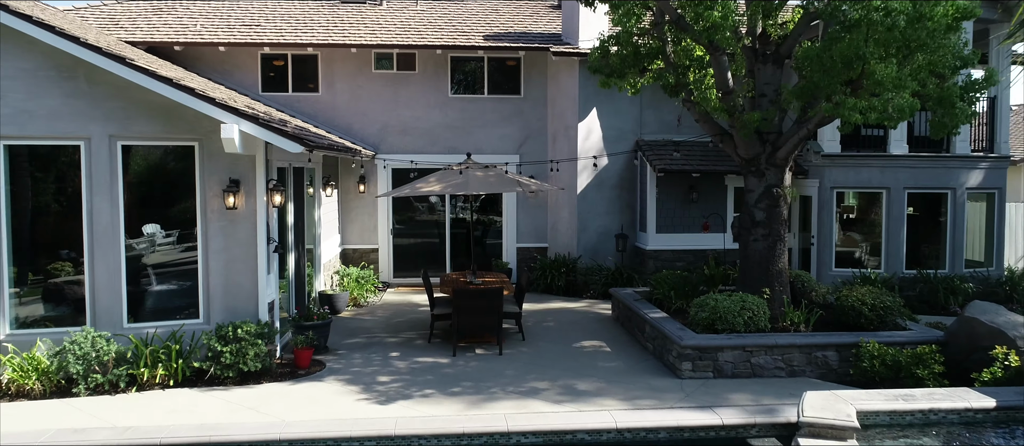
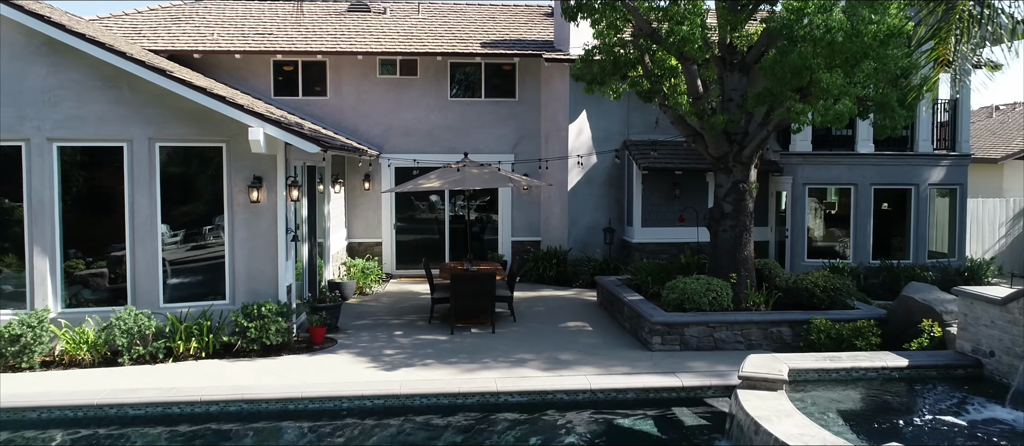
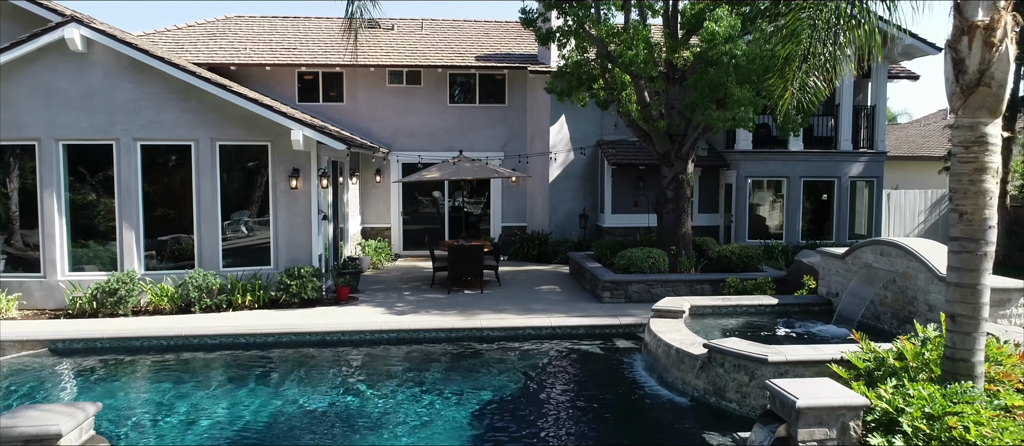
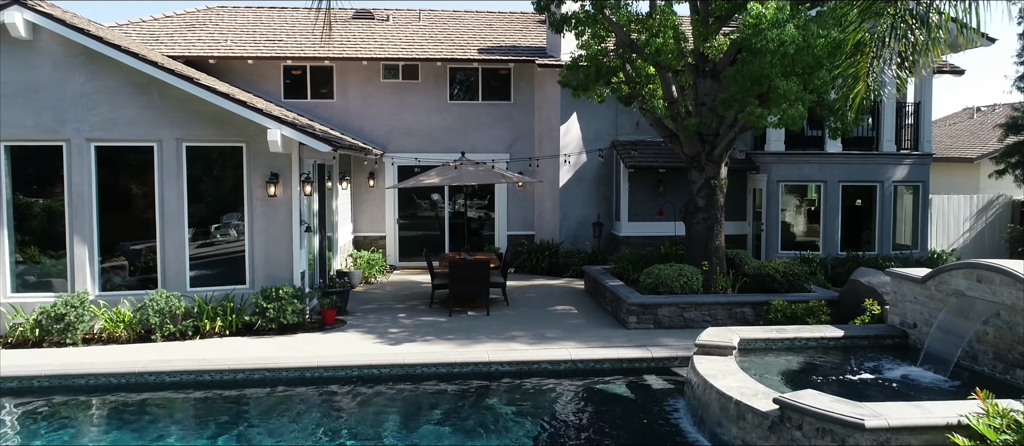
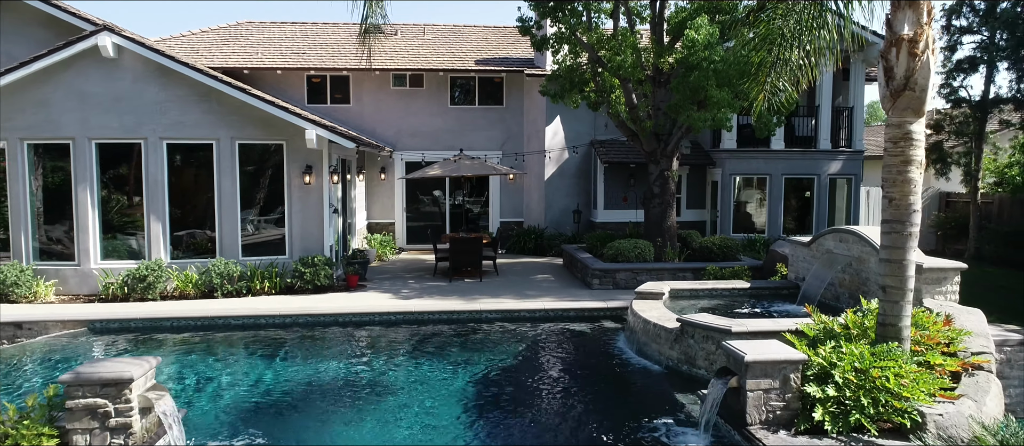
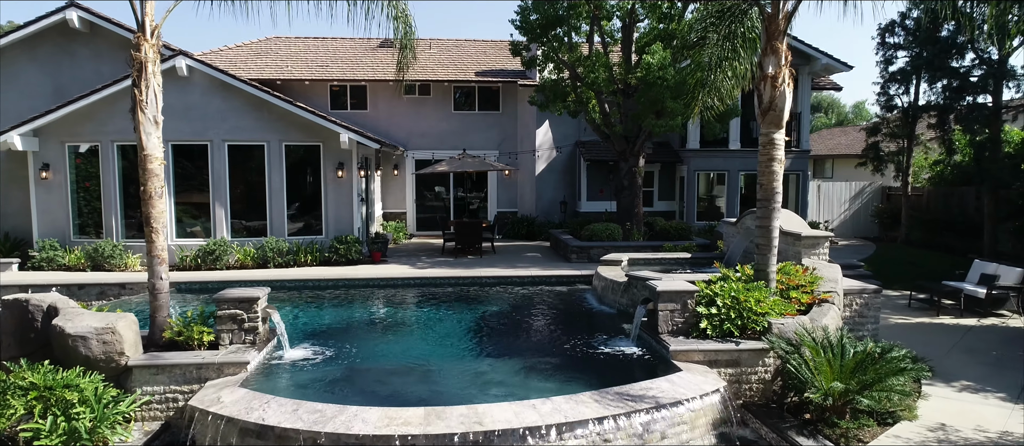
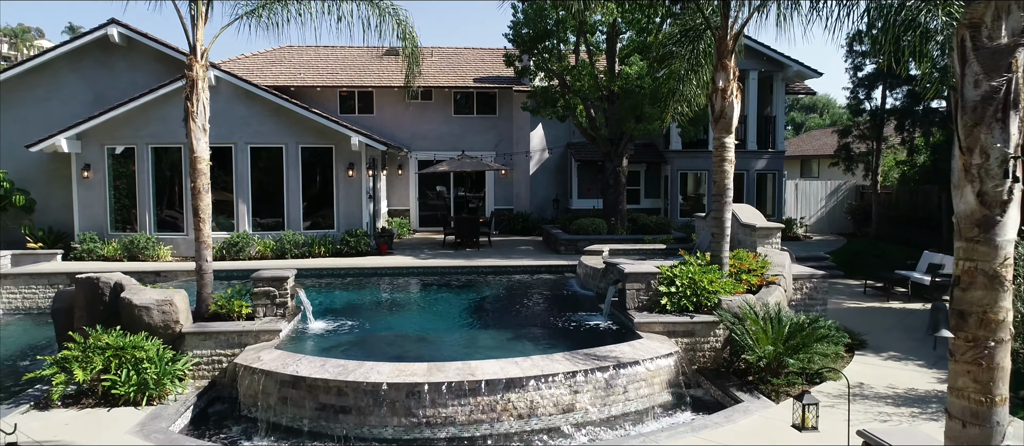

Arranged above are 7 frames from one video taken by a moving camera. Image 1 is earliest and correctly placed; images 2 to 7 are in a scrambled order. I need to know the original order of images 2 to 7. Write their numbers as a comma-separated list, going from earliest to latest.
2, 4, 3, 5, 6, 7
